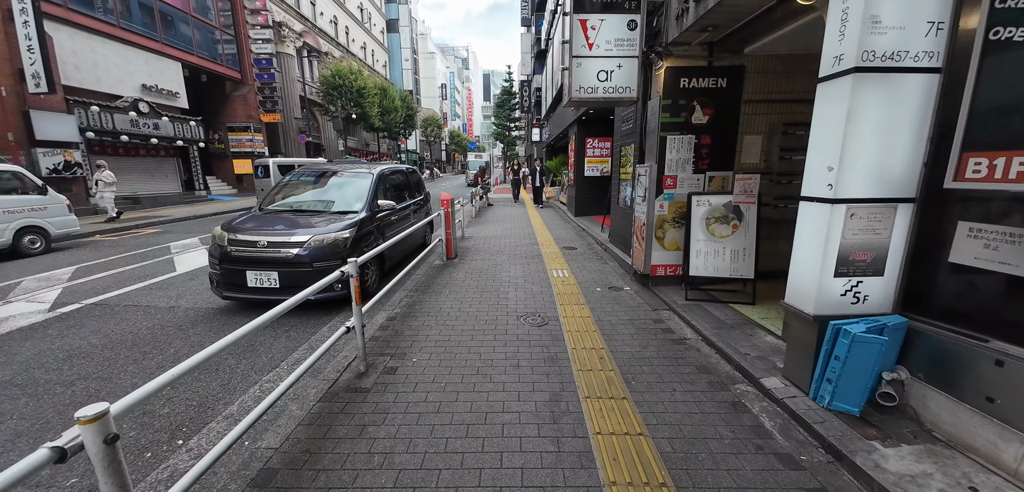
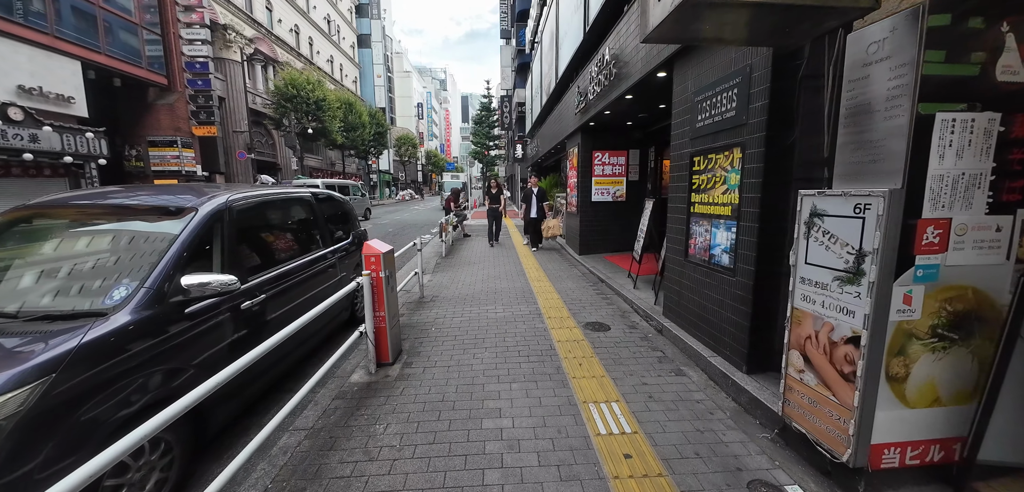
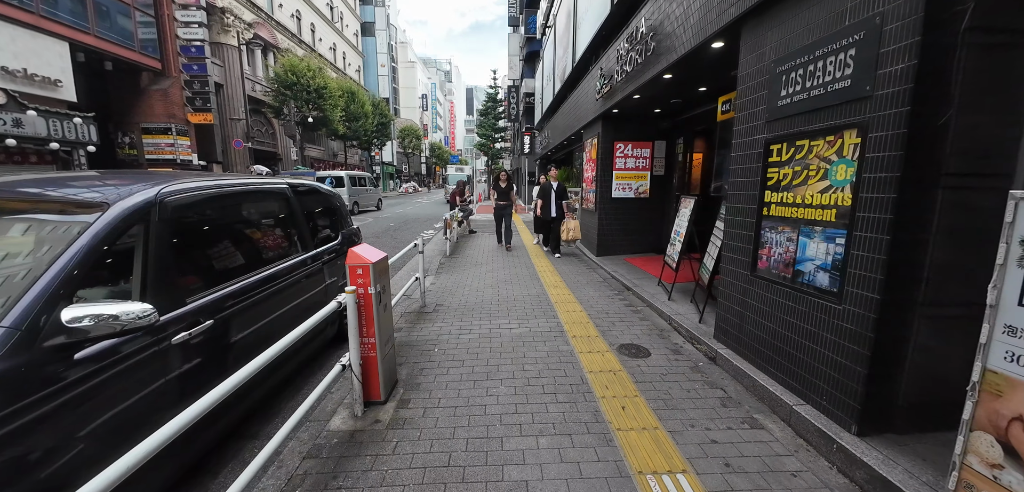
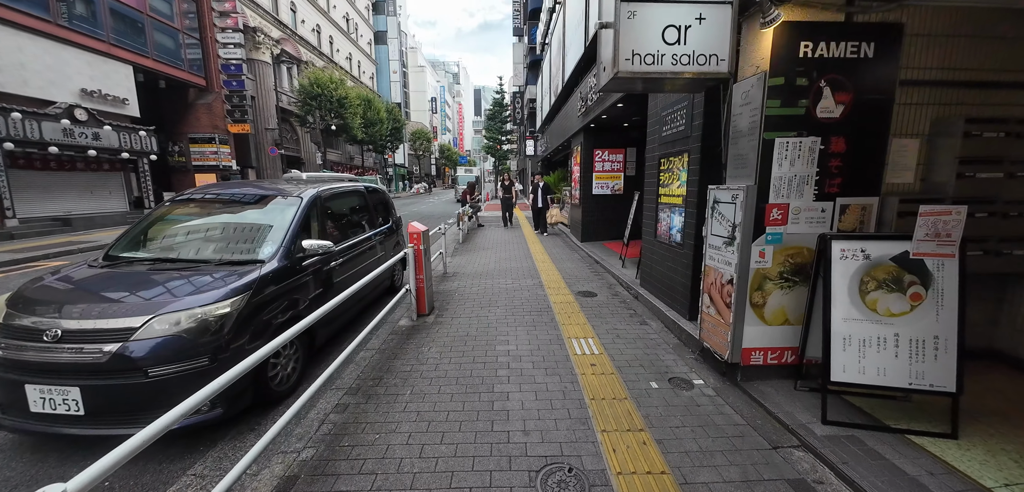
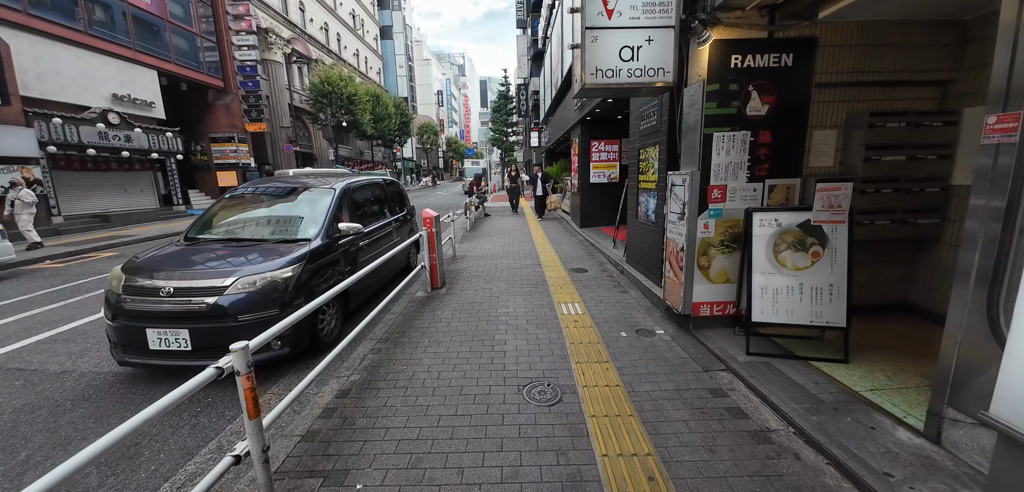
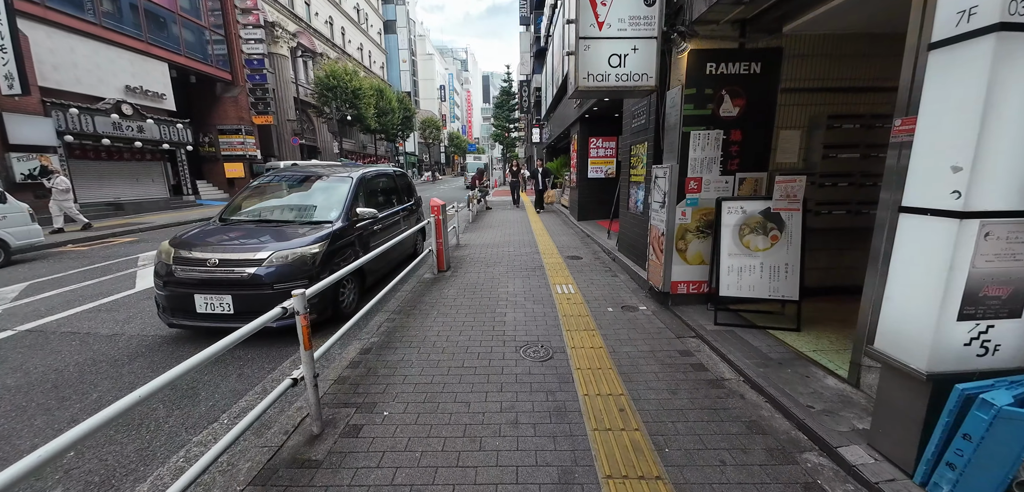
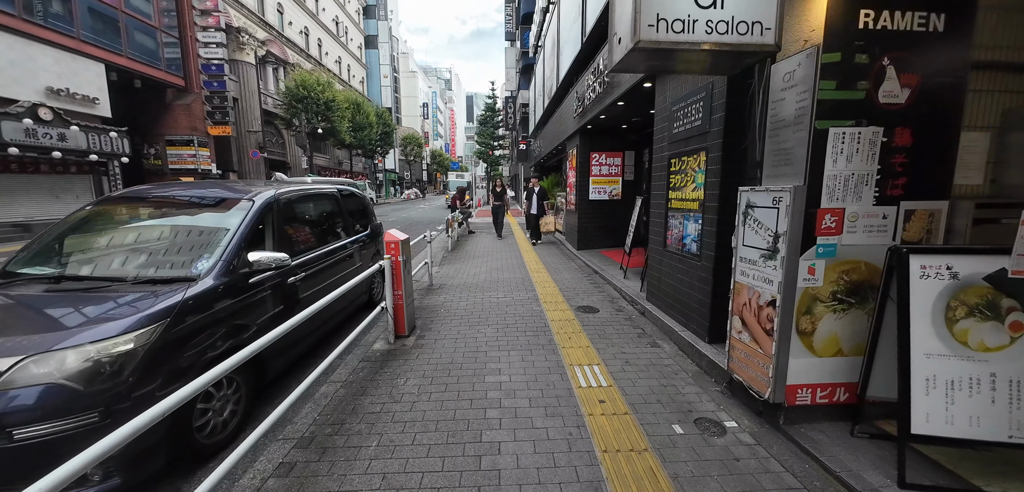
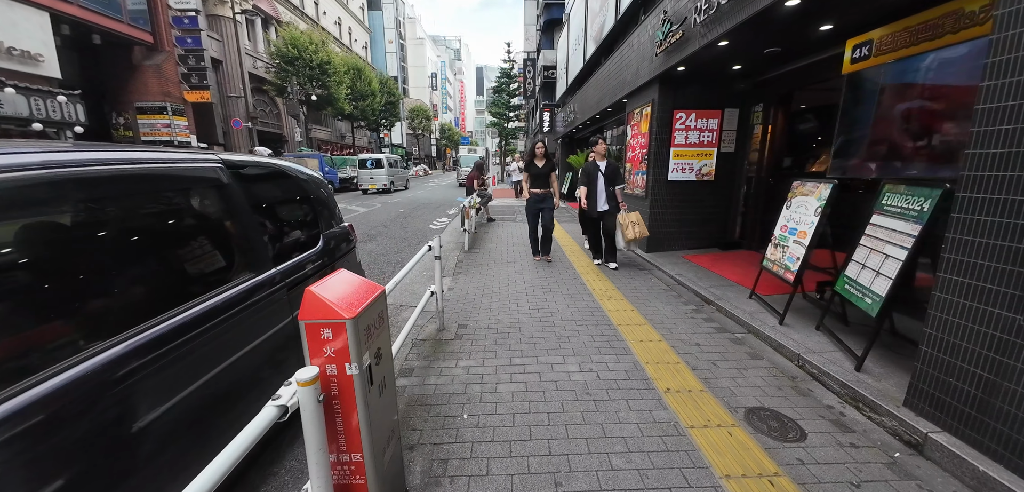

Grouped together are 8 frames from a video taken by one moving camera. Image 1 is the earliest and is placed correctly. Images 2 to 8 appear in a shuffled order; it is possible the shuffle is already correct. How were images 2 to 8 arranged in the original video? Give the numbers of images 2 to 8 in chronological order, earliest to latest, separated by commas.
6, 5, 4, 7, 2, 3, 8
